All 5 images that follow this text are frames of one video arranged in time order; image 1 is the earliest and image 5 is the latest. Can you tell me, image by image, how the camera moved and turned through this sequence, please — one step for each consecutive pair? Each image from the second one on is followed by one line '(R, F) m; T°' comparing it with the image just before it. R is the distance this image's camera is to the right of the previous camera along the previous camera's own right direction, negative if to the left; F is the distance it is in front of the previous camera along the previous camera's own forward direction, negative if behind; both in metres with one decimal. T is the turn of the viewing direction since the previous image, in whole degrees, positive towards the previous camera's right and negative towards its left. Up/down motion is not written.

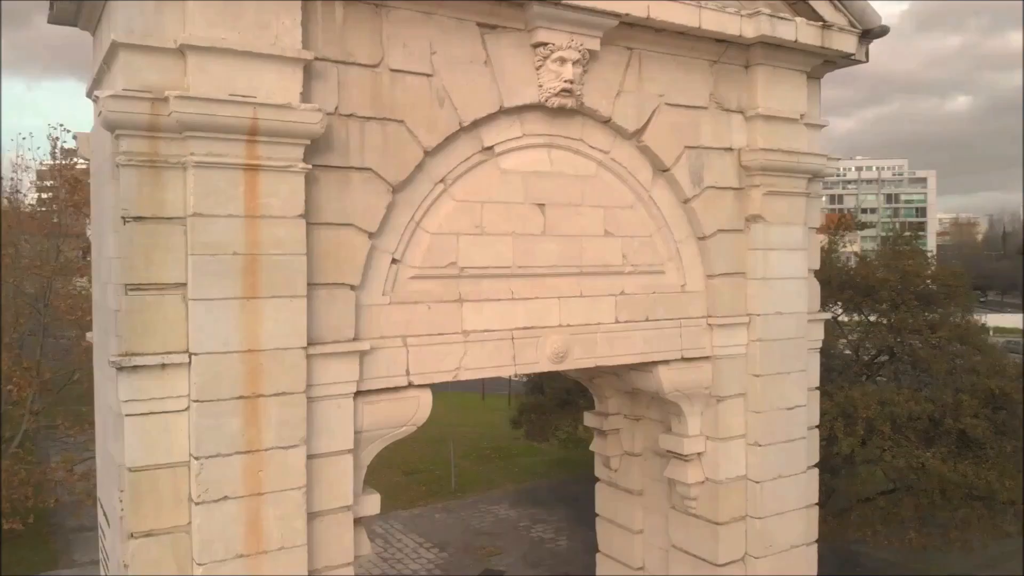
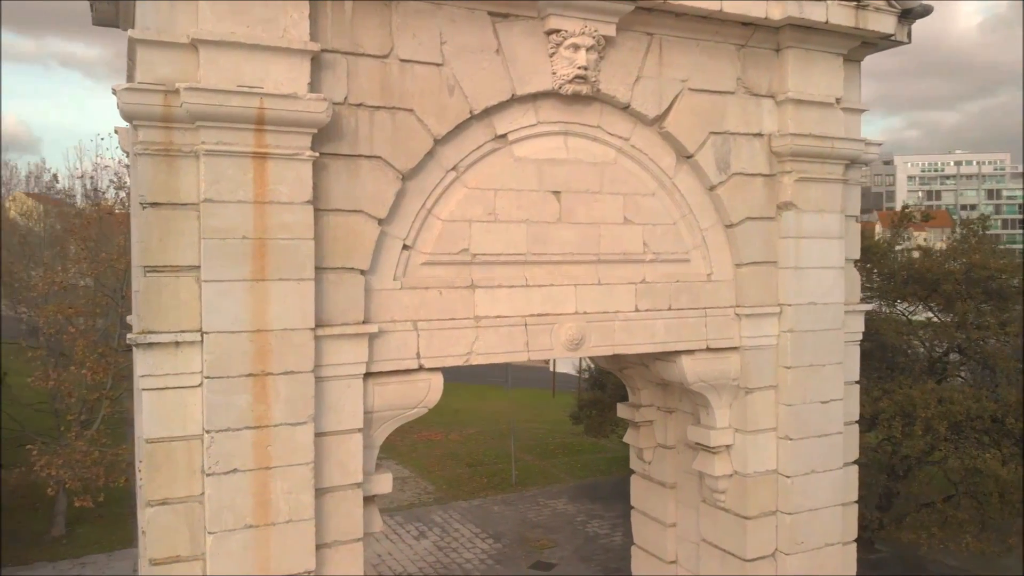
(+0.4, 0.0) m; -6°
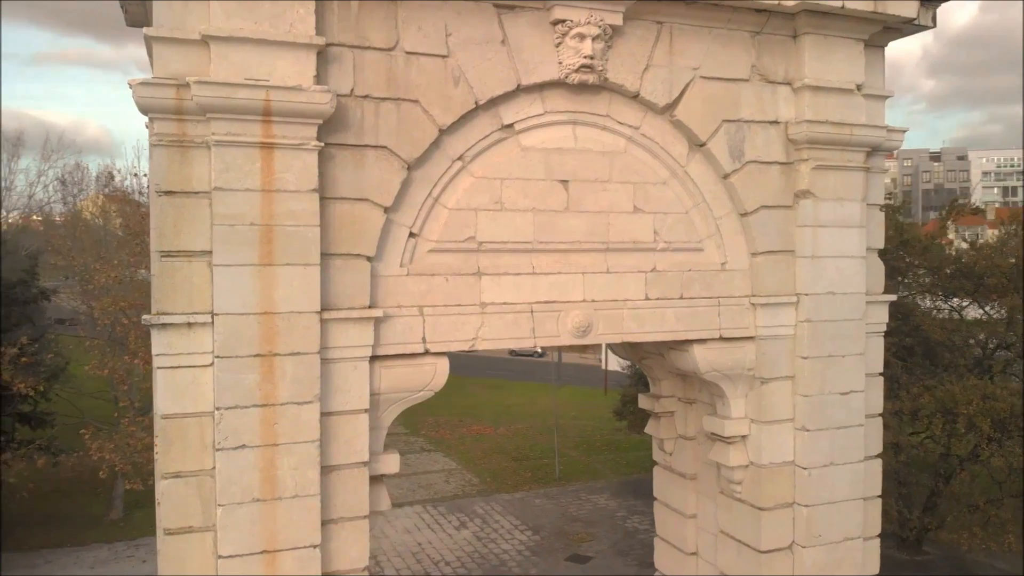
(+0.4, -0.1) m; -4°
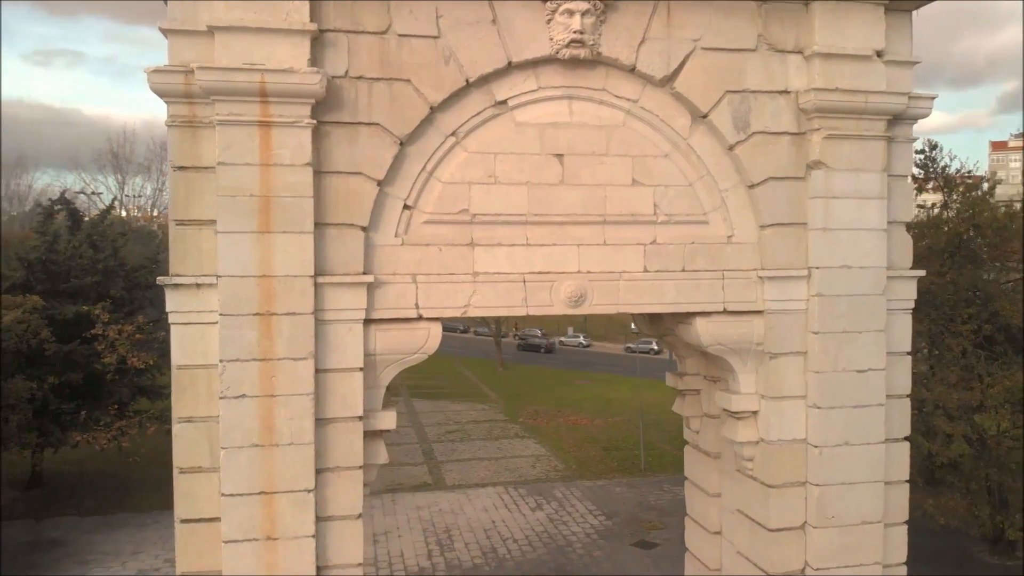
(+0.9, -0.2) m; -8°
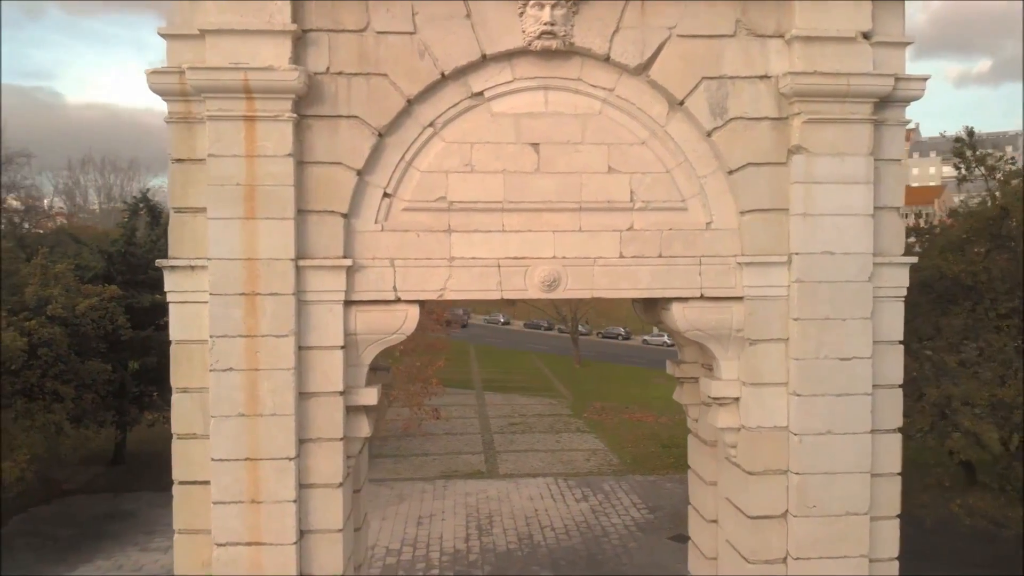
(+0.8, -0.2) m; -6°
